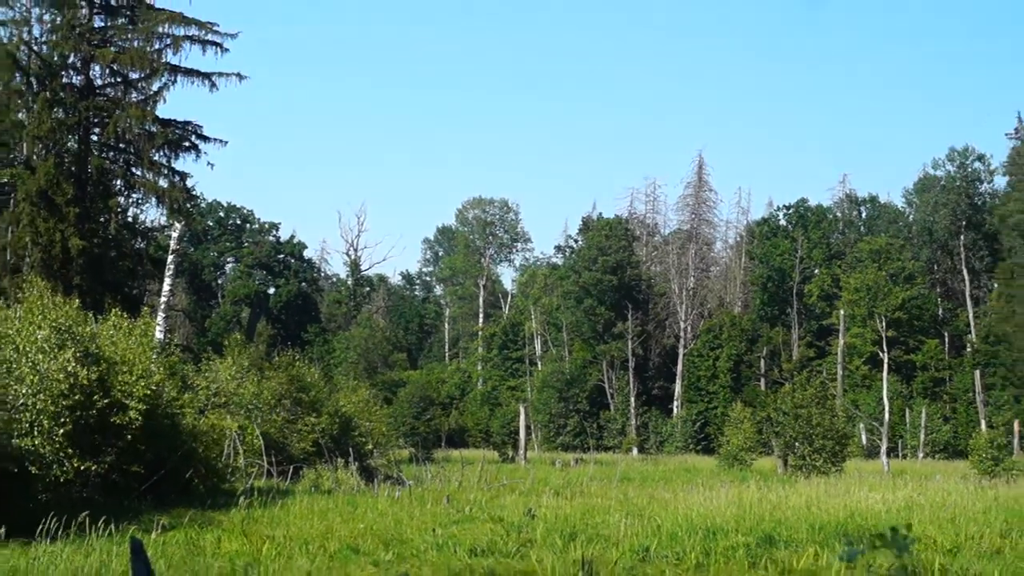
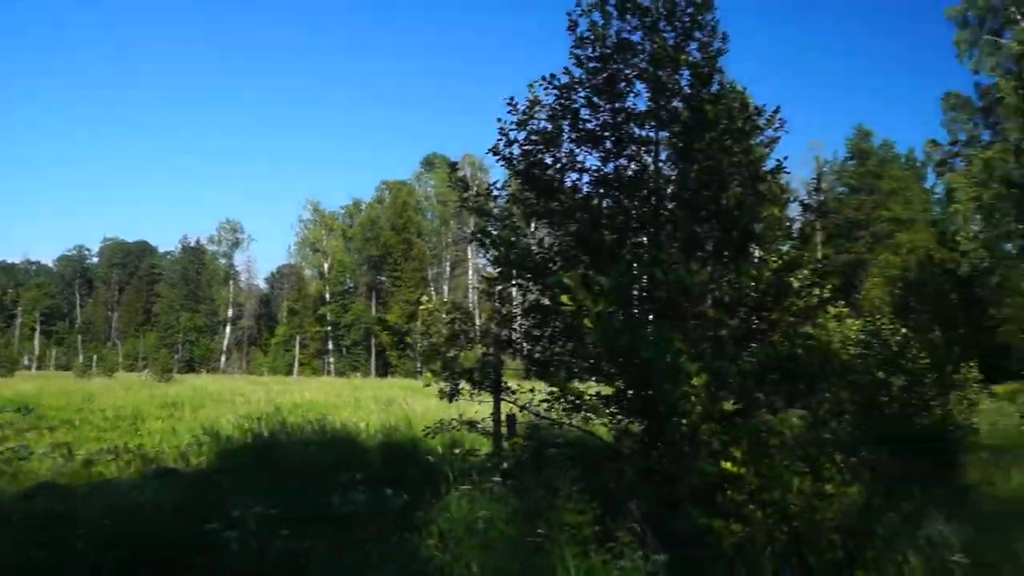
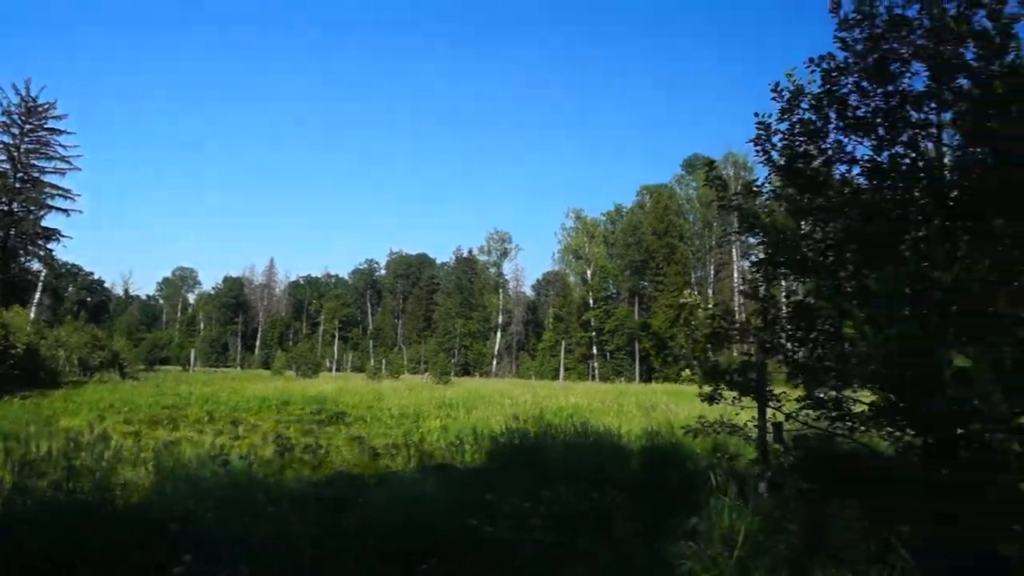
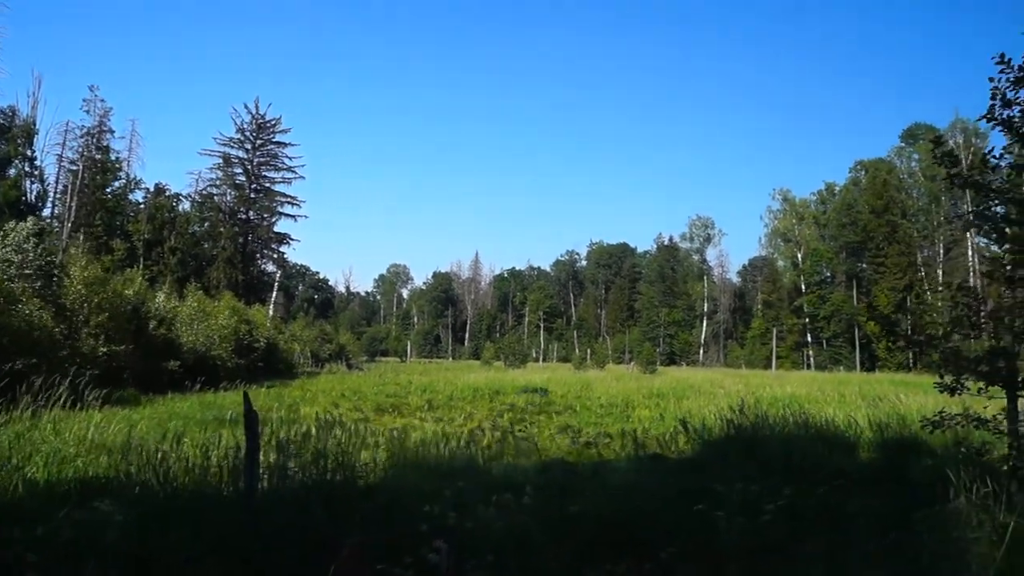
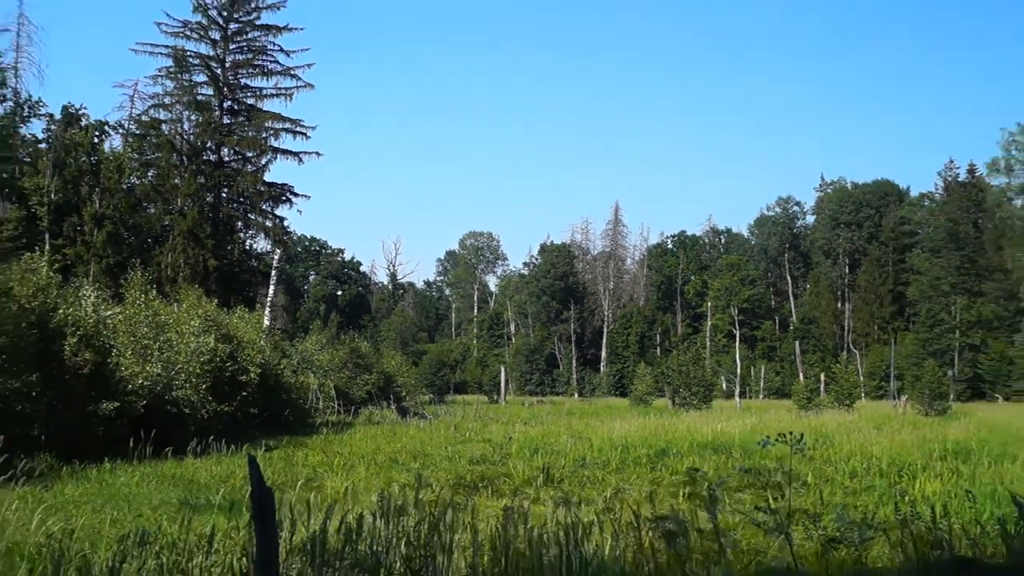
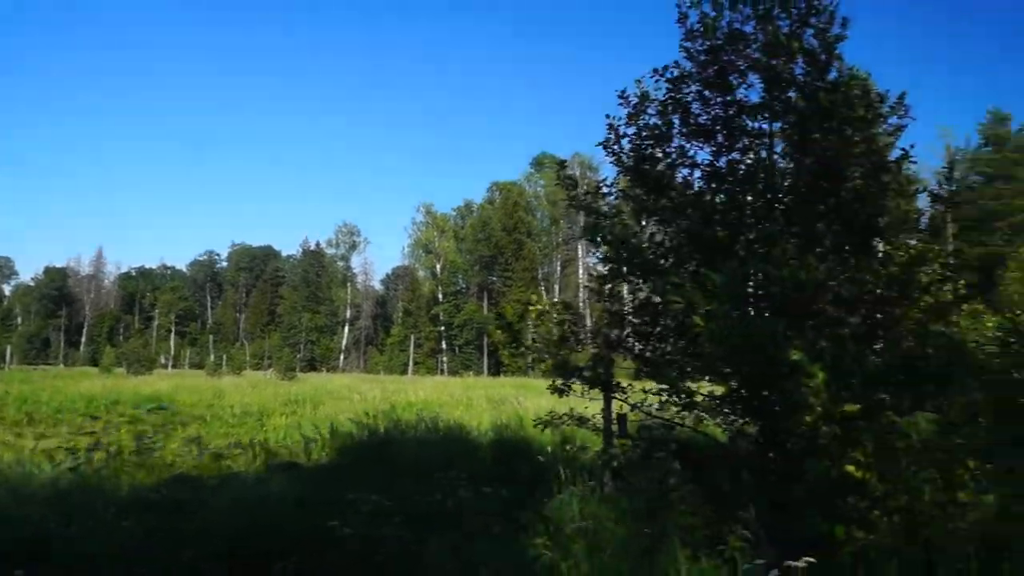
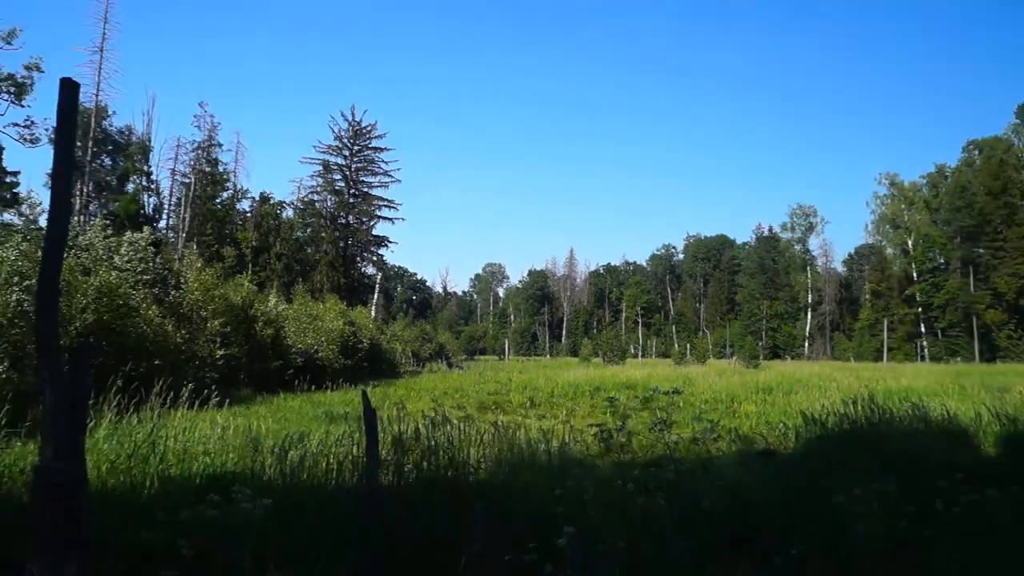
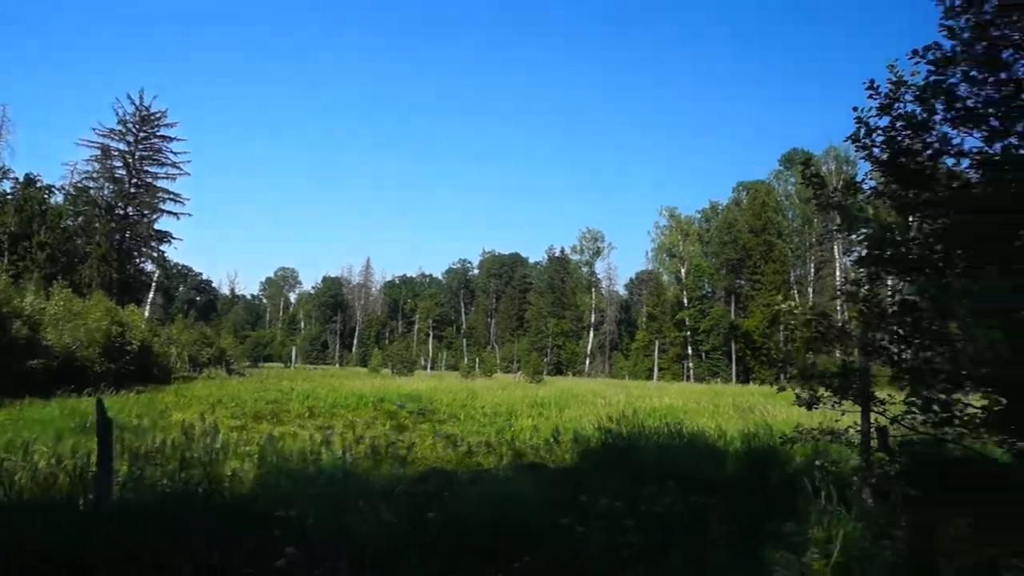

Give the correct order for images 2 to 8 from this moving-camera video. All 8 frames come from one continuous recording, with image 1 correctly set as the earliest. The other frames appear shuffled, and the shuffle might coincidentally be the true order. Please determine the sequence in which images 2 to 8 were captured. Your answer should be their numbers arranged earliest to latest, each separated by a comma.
5, 7, 4, 8, 3, 6, 2
